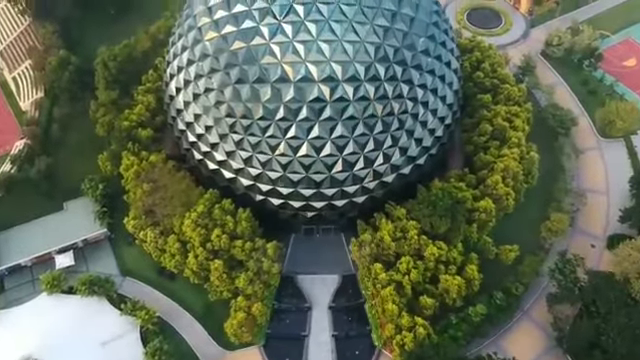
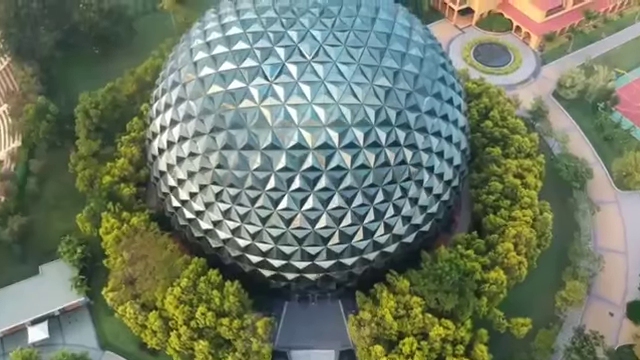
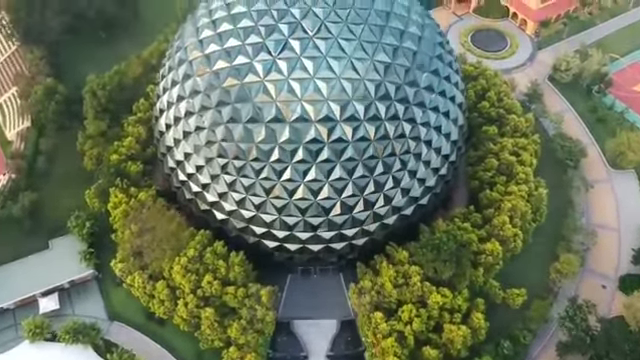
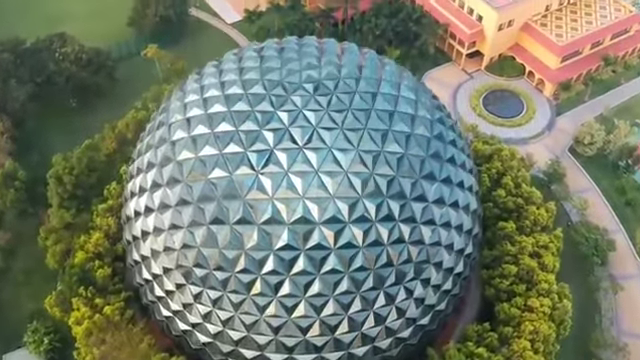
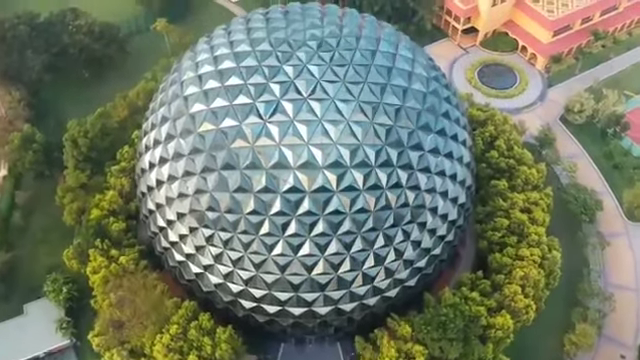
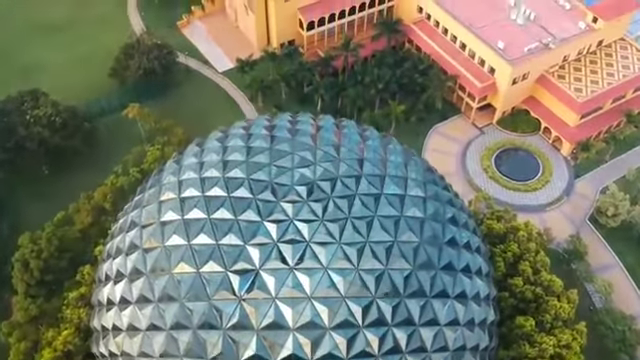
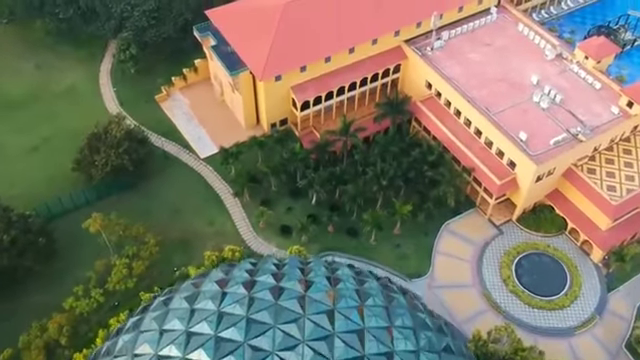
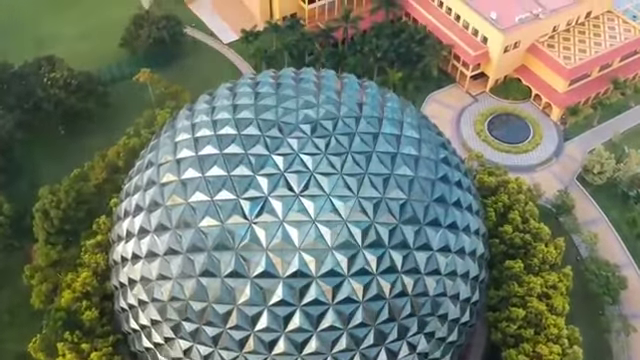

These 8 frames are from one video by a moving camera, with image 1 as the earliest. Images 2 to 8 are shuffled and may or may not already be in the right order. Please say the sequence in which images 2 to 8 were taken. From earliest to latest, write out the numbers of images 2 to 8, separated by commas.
3, 2, 5, 4, 8, 6, 7
